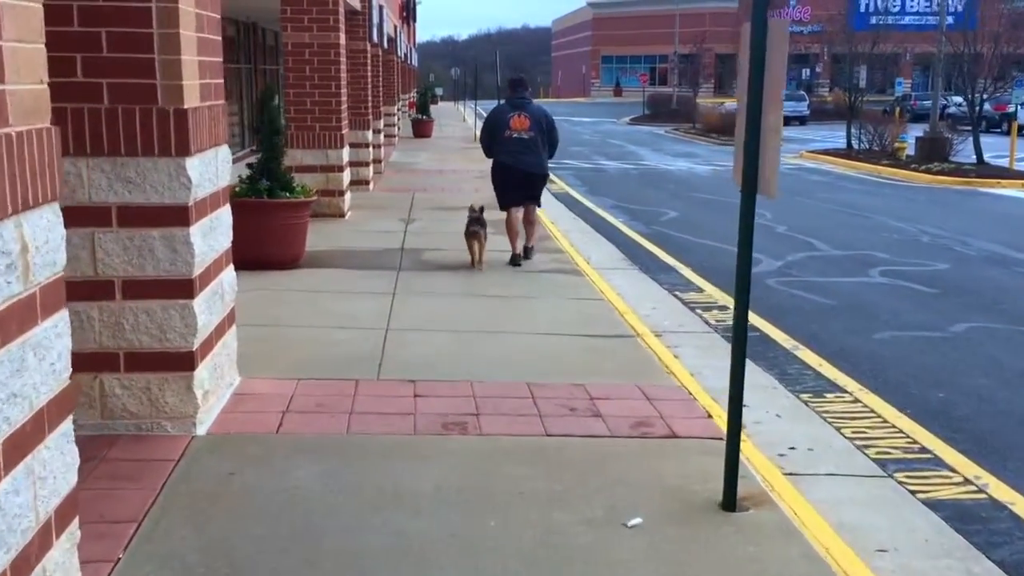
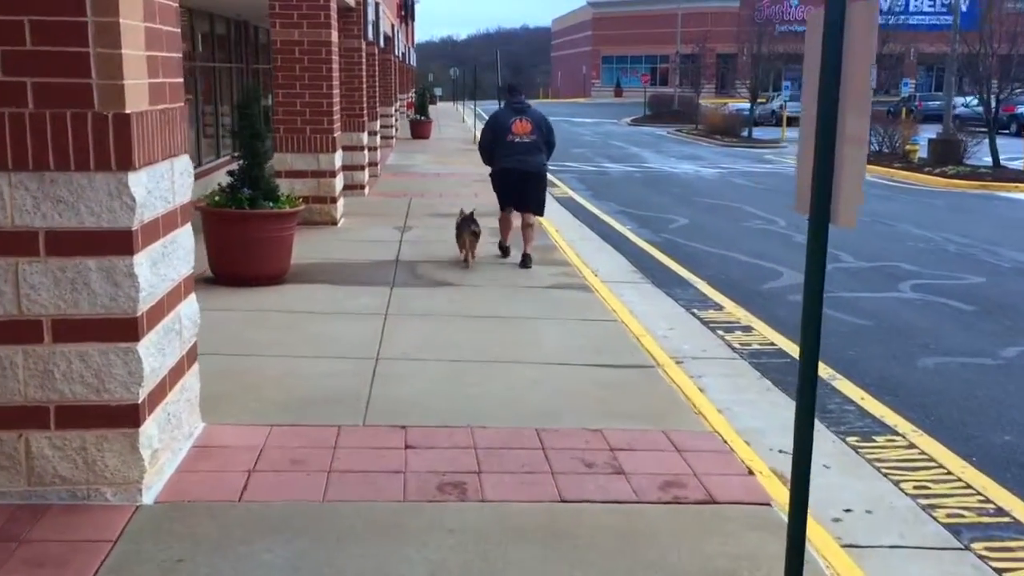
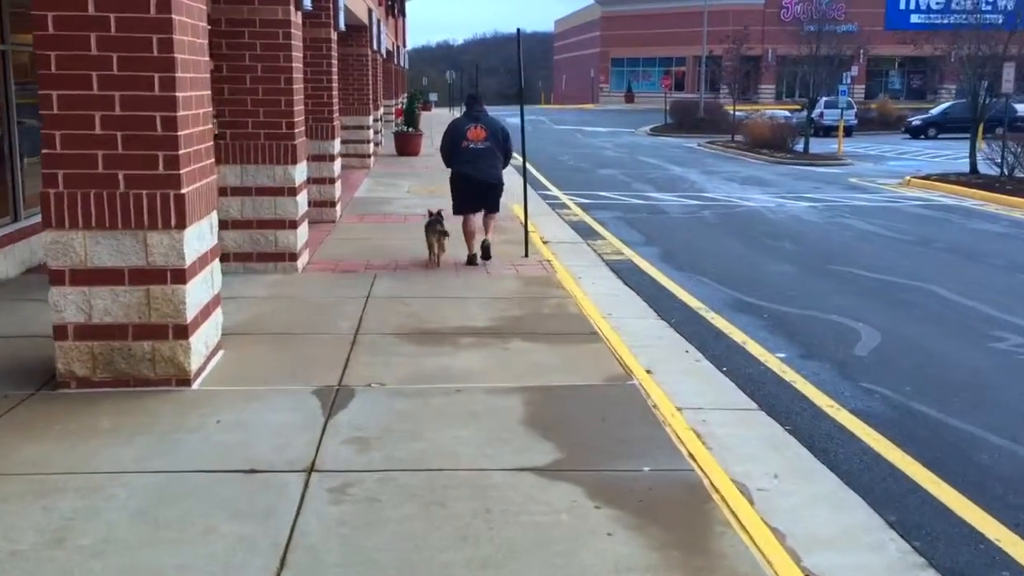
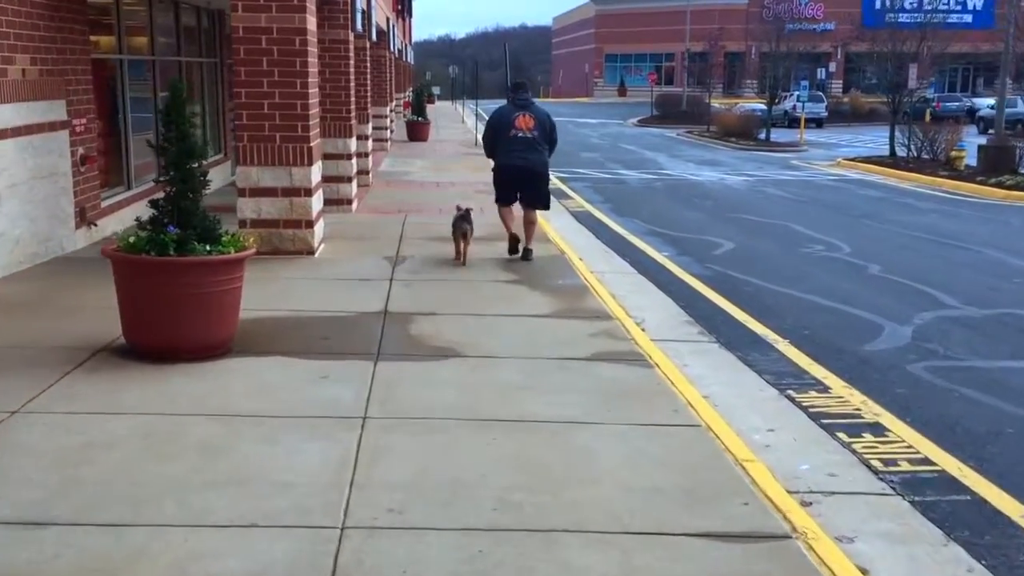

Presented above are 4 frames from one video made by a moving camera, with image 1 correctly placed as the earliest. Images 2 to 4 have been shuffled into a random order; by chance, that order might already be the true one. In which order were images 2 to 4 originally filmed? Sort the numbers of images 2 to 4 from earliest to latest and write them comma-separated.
2, 4, 3
